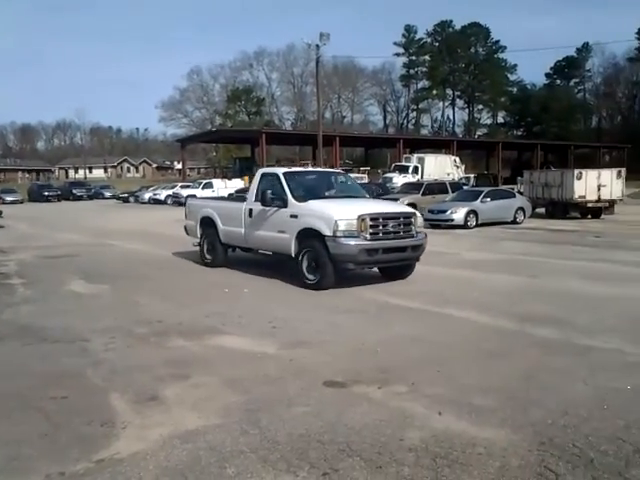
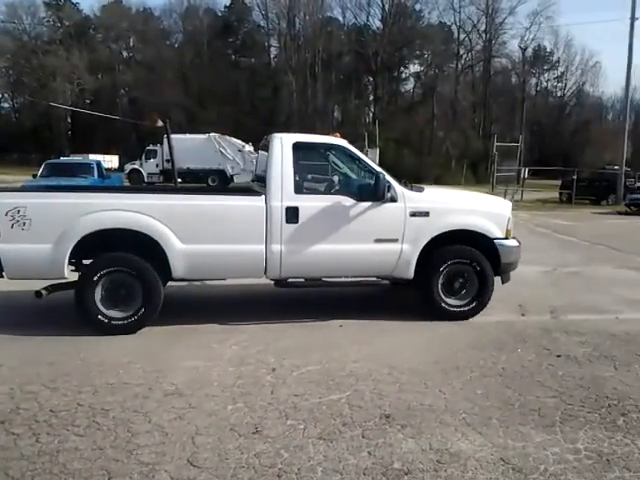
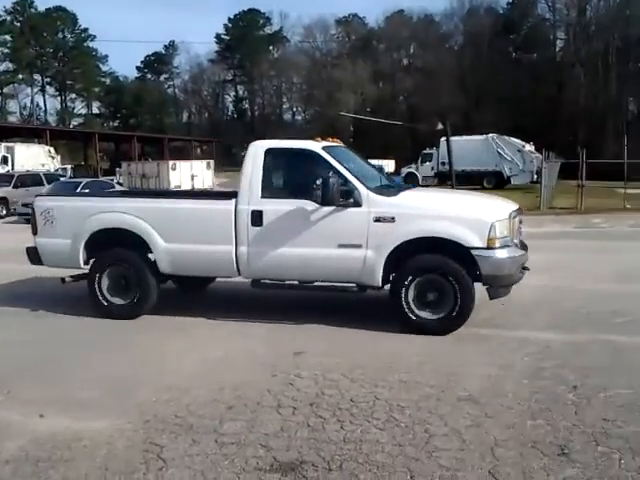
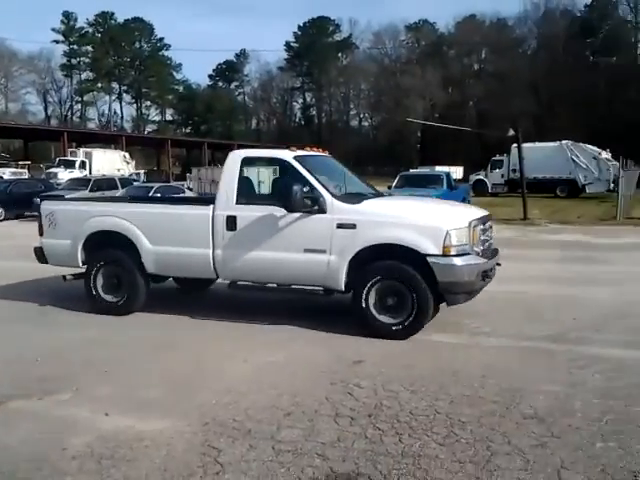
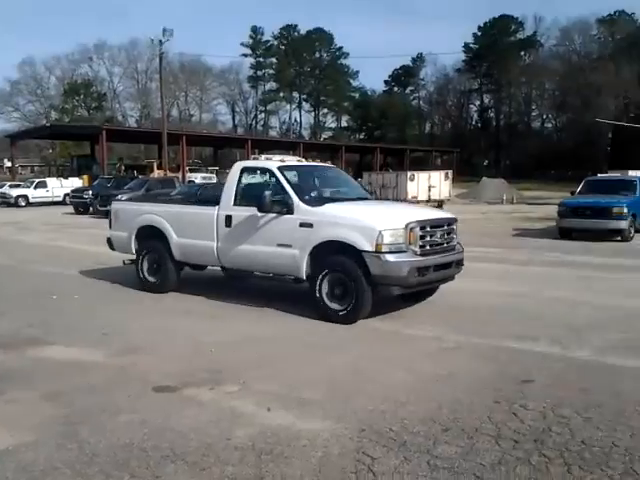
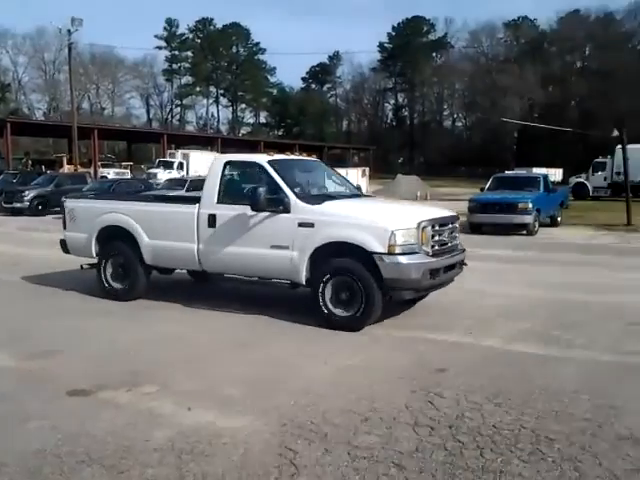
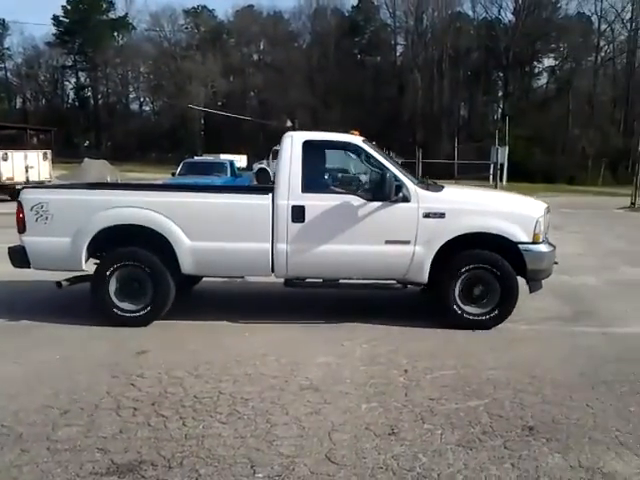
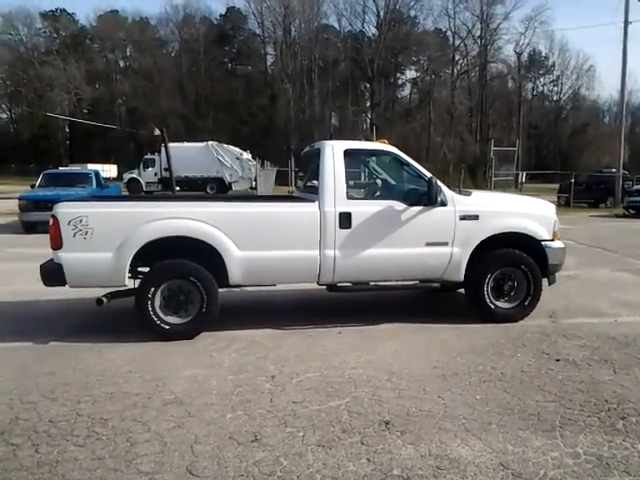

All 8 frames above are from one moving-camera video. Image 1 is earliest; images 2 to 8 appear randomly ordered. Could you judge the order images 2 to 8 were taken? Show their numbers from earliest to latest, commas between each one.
5, 6, 4, 3, 7, 2, 8
